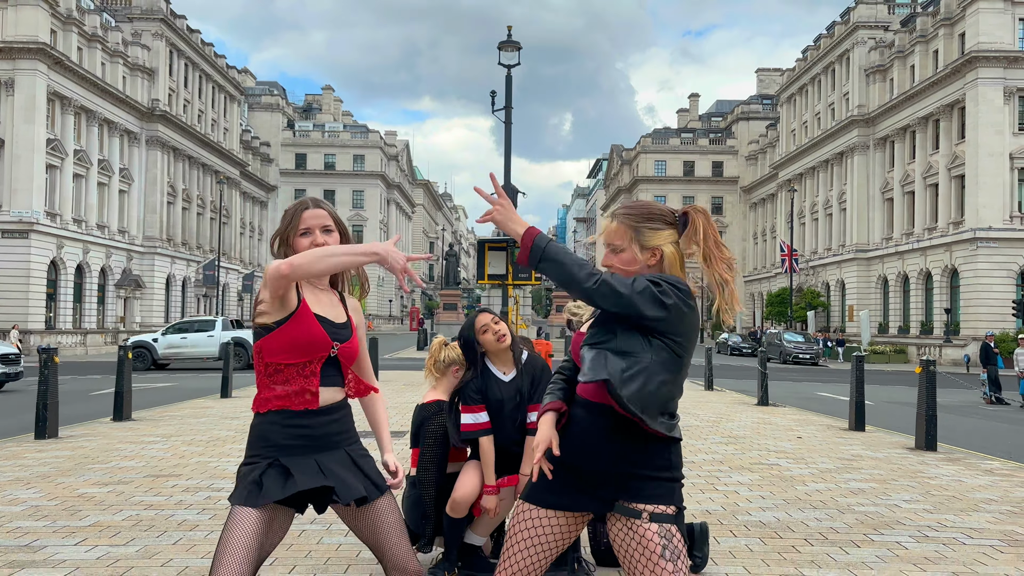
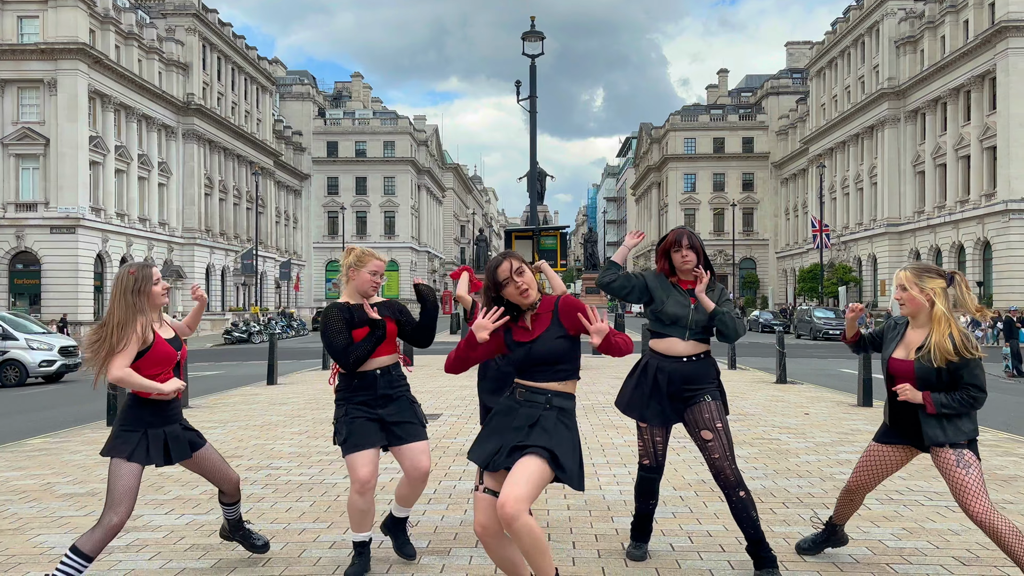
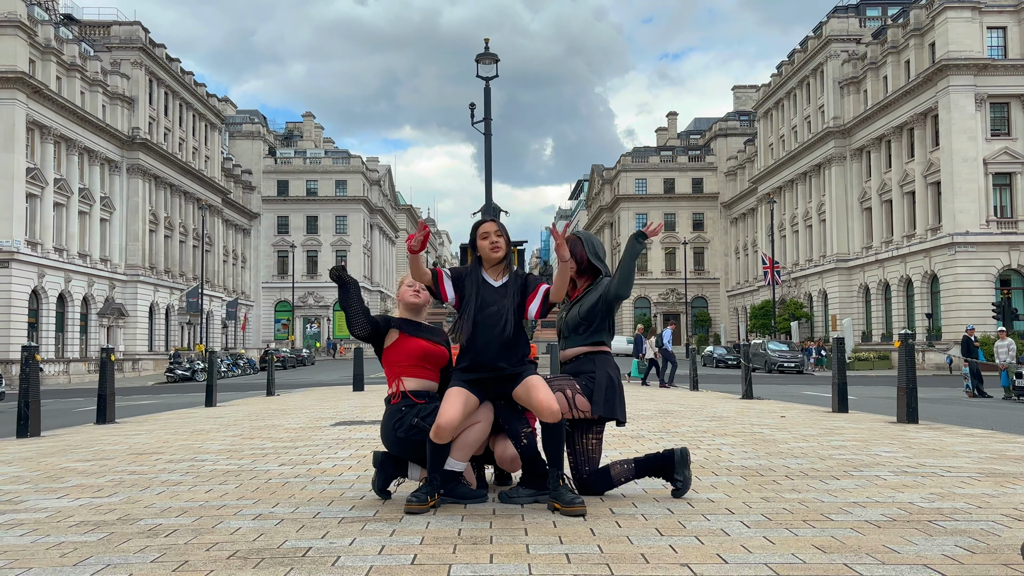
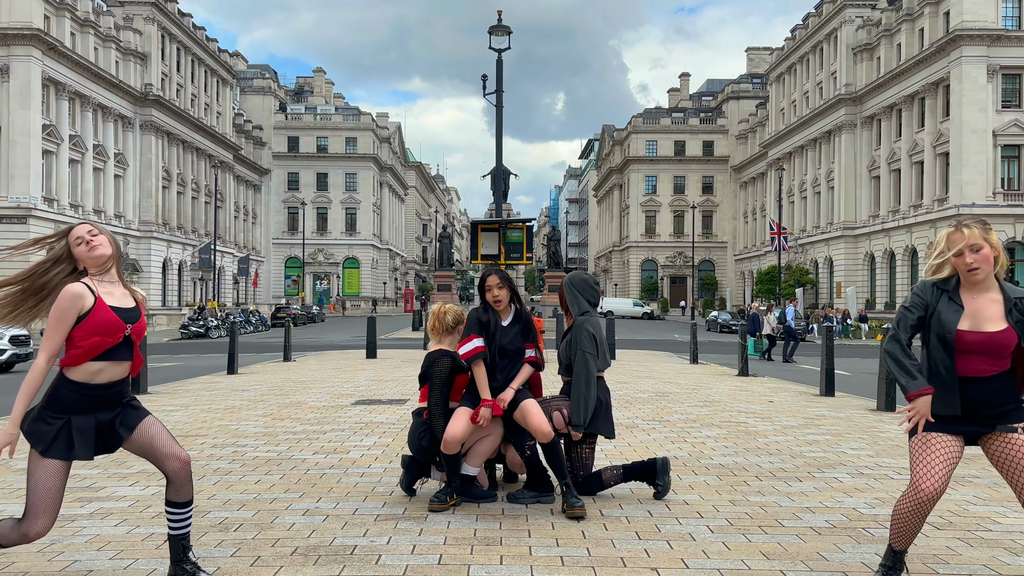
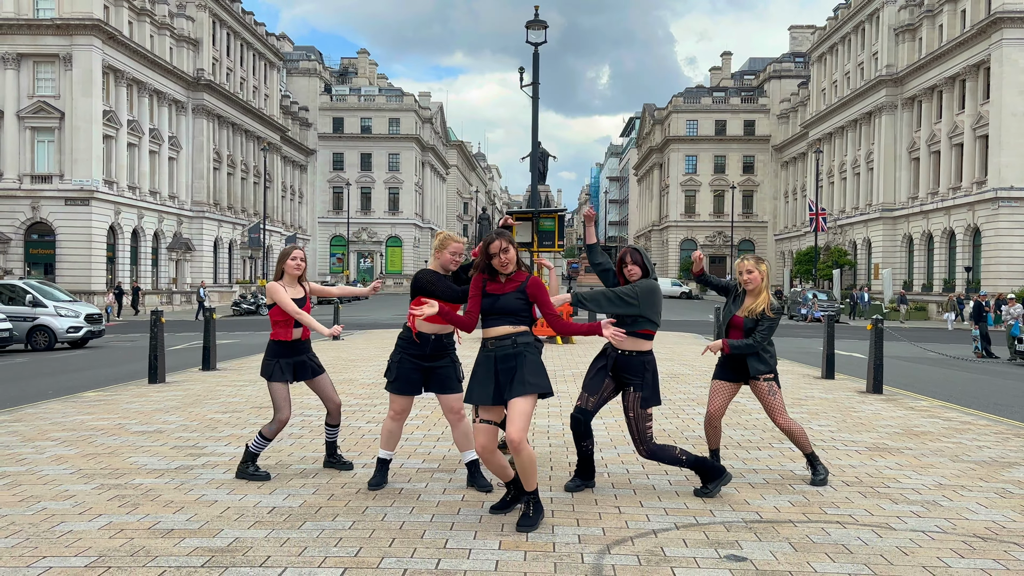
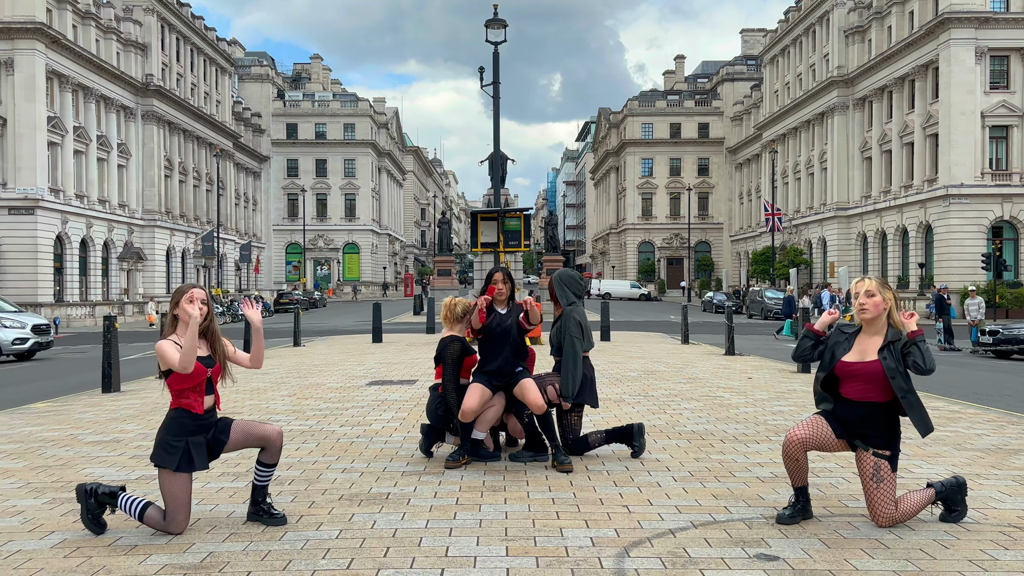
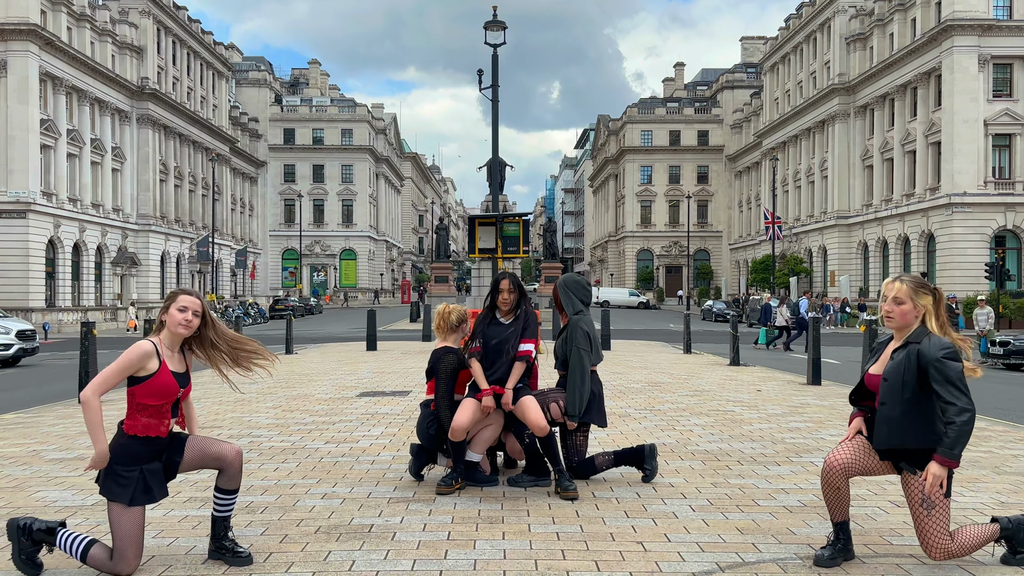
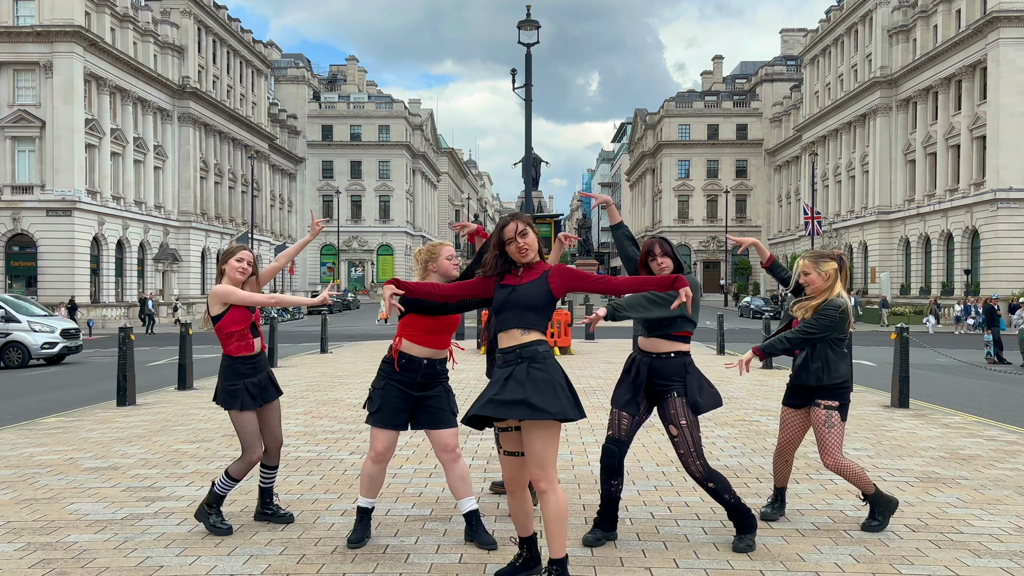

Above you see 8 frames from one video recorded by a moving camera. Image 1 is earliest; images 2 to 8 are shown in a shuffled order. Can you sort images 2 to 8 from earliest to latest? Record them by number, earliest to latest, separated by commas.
3, 4, 7, 6, 2, 8, 5
